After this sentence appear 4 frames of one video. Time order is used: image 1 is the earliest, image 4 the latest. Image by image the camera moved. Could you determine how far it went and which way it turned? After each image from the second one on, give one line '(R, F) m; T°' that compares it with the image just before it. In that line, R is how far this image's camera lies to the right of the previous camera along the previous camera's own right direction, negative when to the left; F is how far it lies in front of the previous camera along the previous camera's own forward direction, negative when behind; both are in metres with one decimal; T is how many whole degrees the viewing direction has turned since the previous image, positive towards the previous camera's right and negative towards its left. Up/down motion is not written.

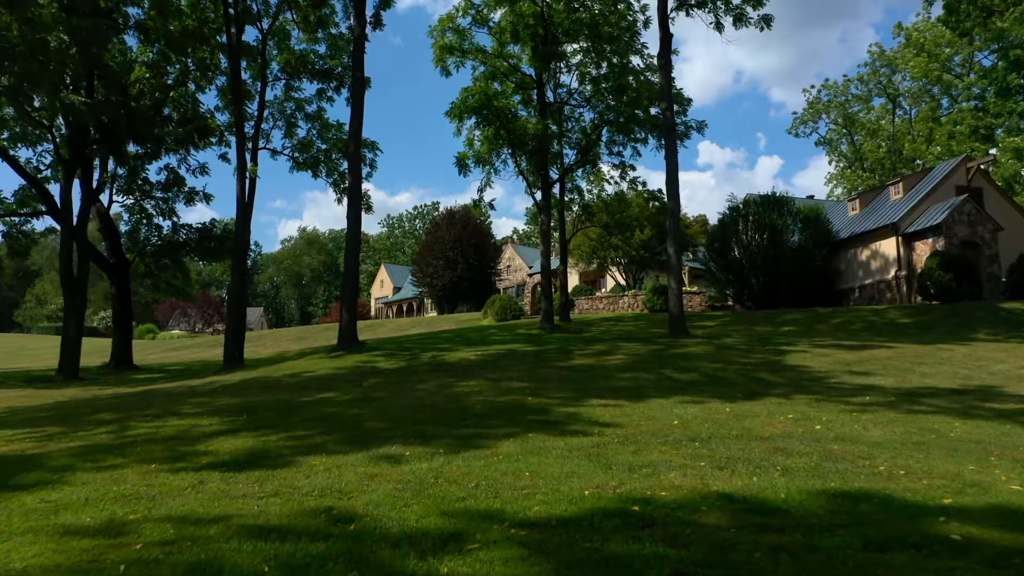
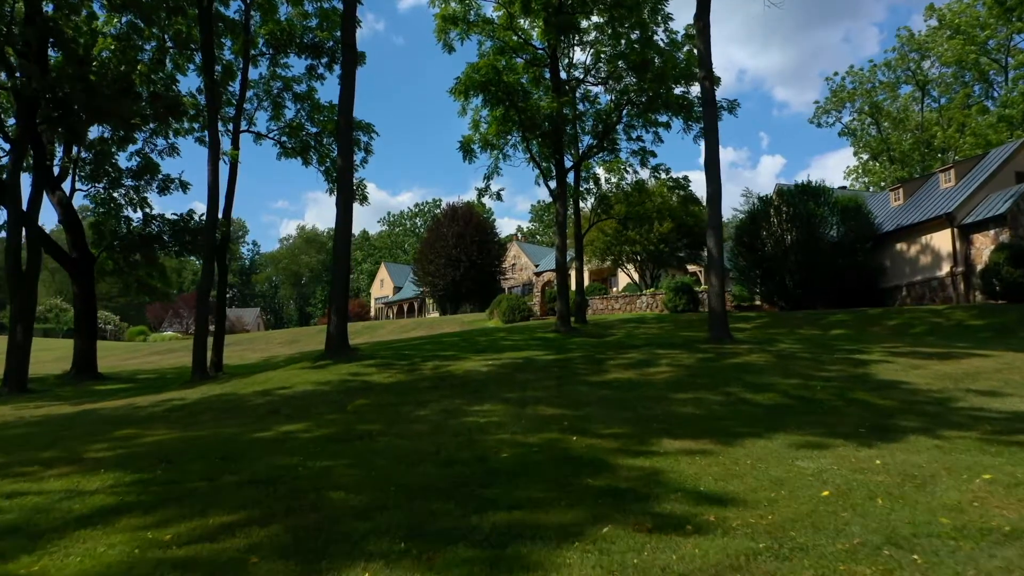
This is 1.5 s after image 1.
(-0.3, +2.6) m; 0°
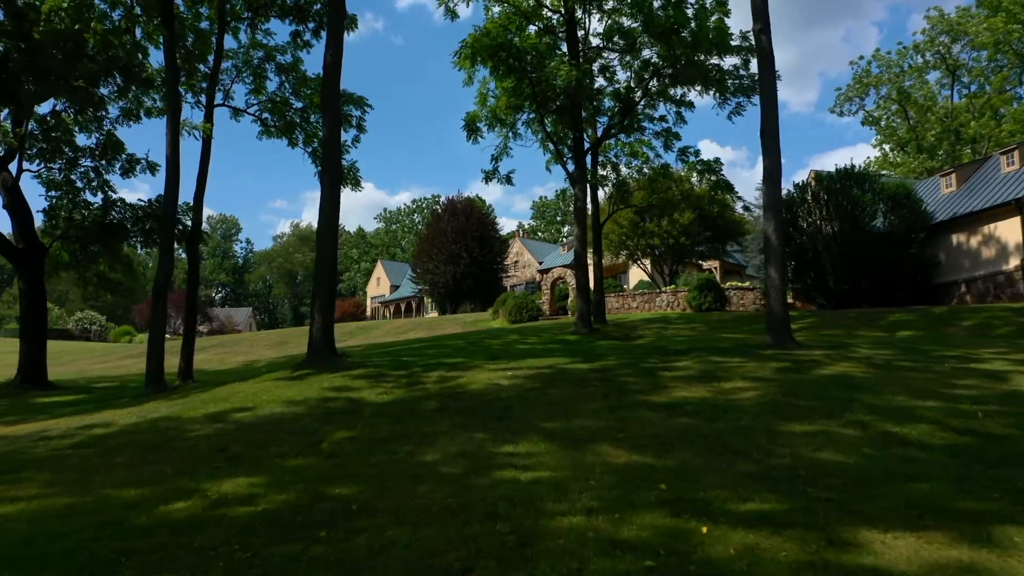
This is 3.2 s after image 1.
(-0.3, +2.7) m; 0°
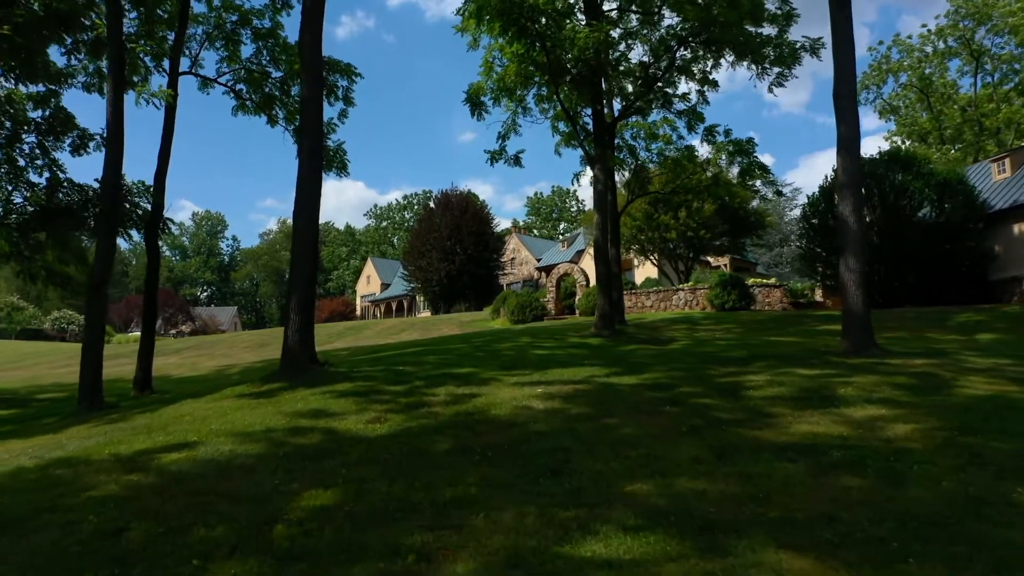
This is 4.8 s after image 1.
(-0.4, +2.5) m; +1°
